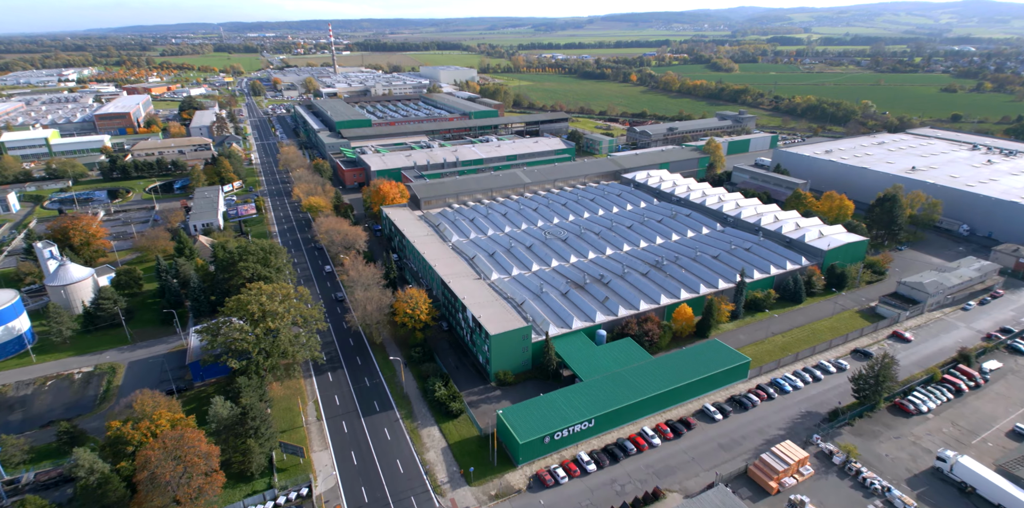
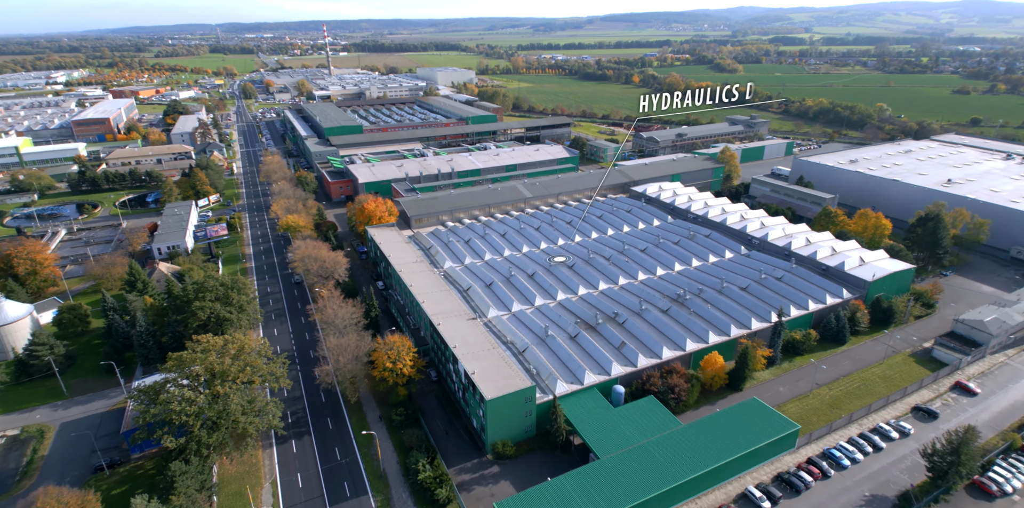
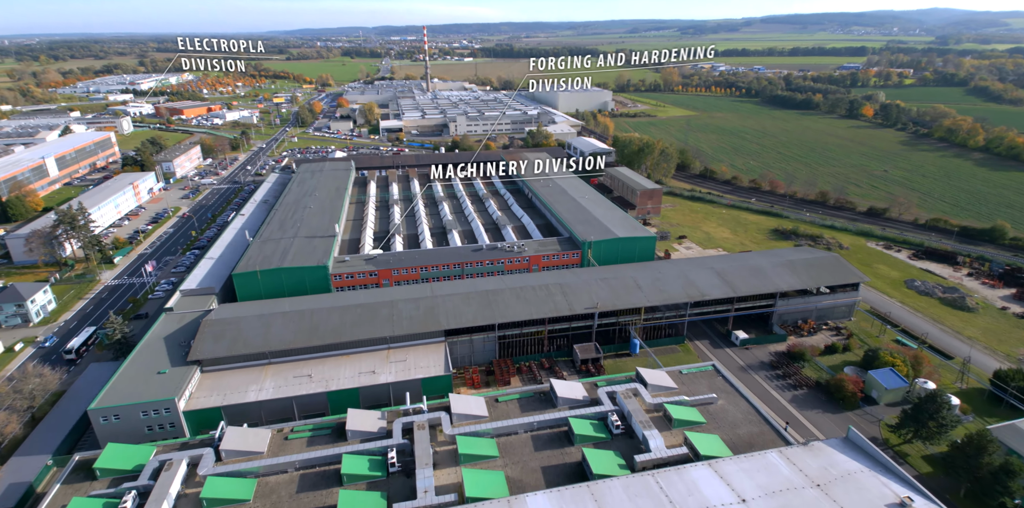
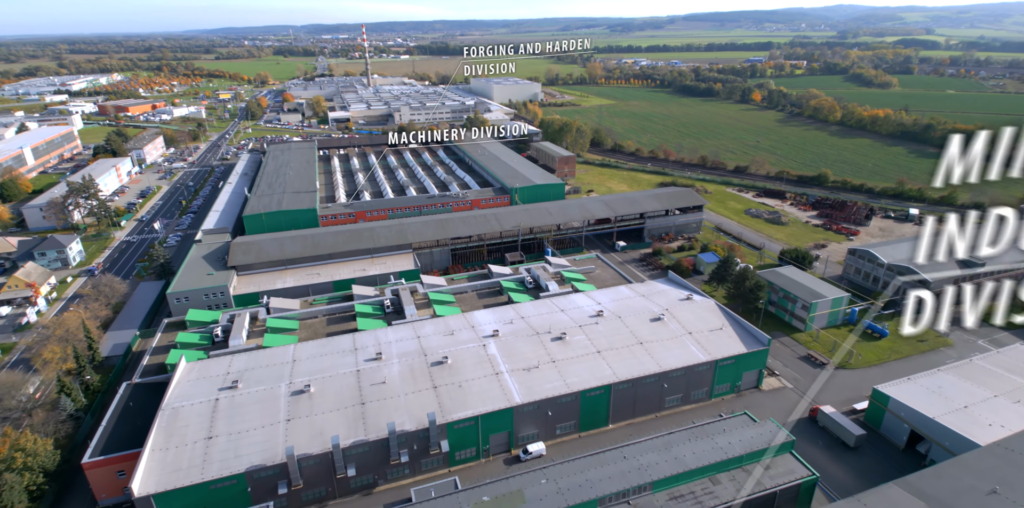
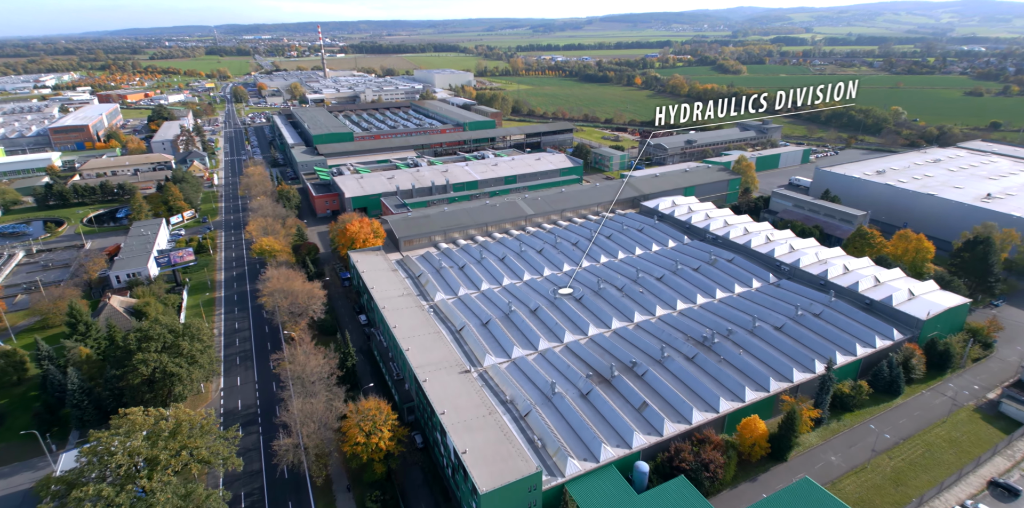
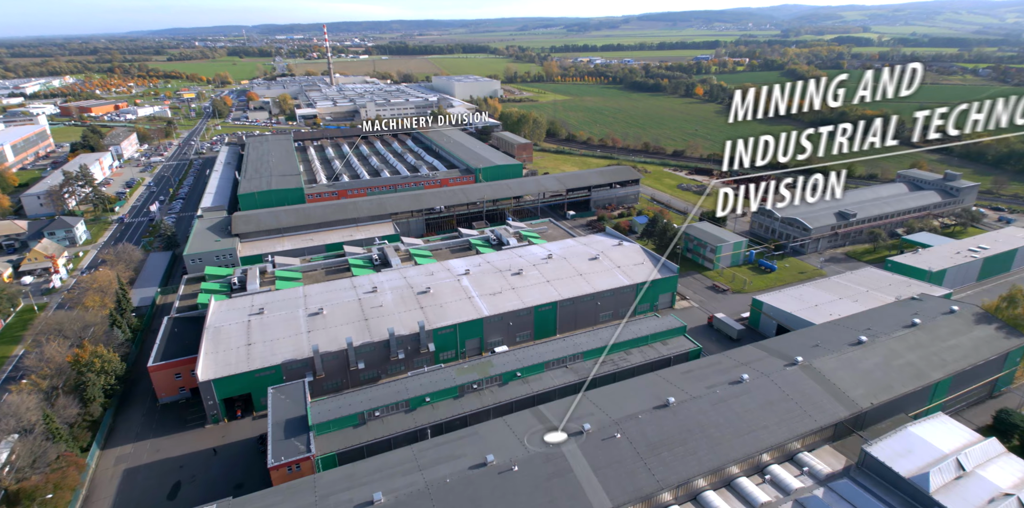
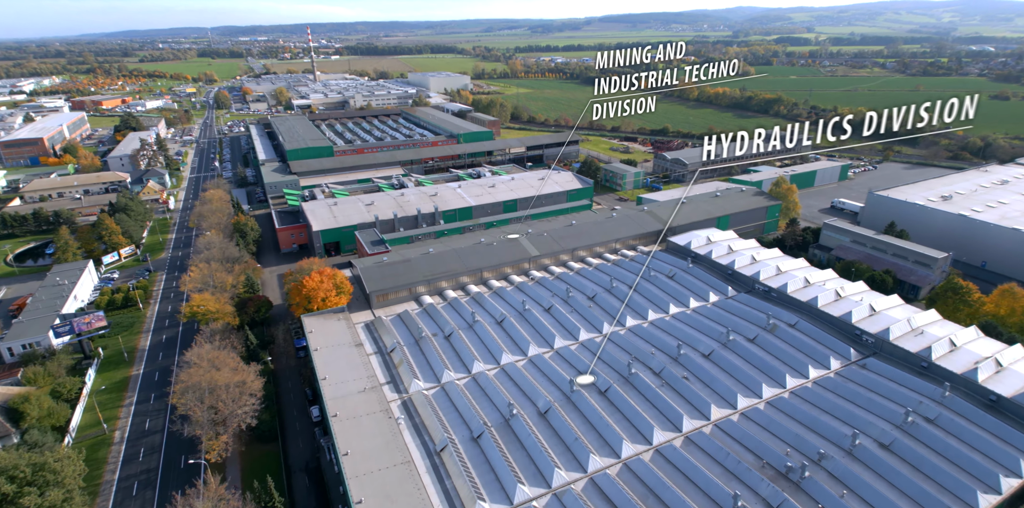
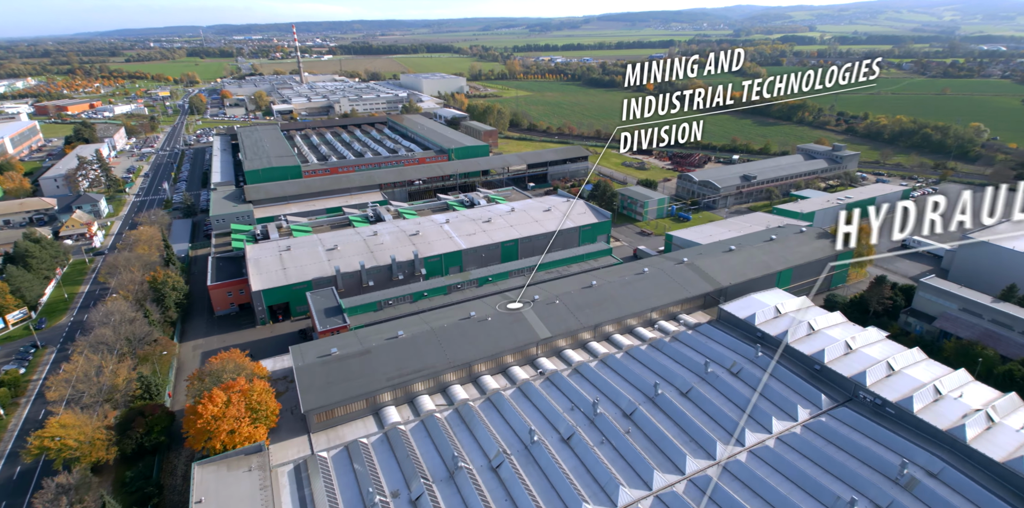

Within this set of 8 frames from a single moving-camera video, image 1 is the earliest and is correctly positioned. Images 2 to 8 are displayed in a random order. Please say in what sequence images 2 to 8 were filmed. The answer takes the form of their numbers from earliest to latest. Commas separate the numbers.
2, 5, 7, 8, 6, 4, 3
